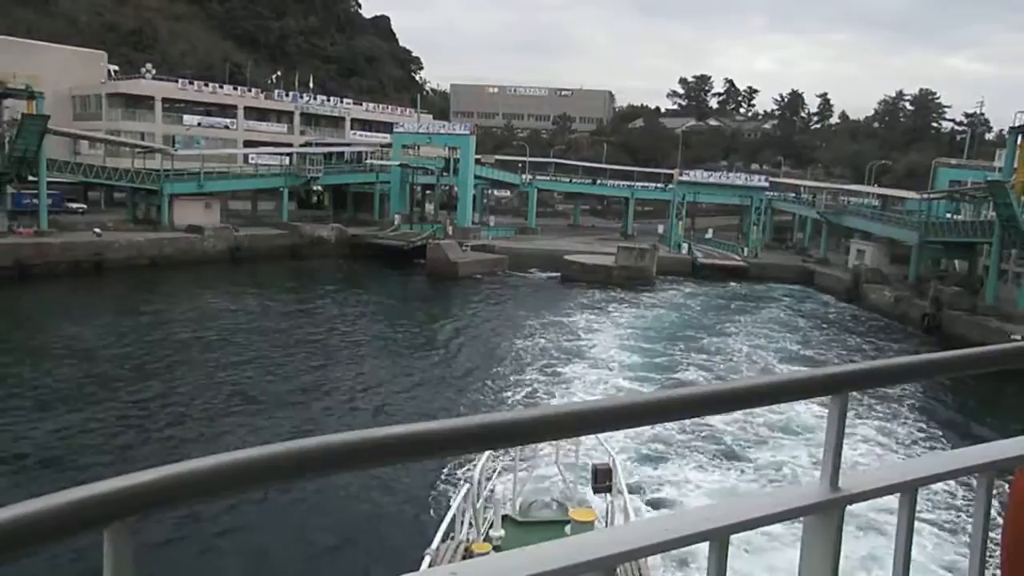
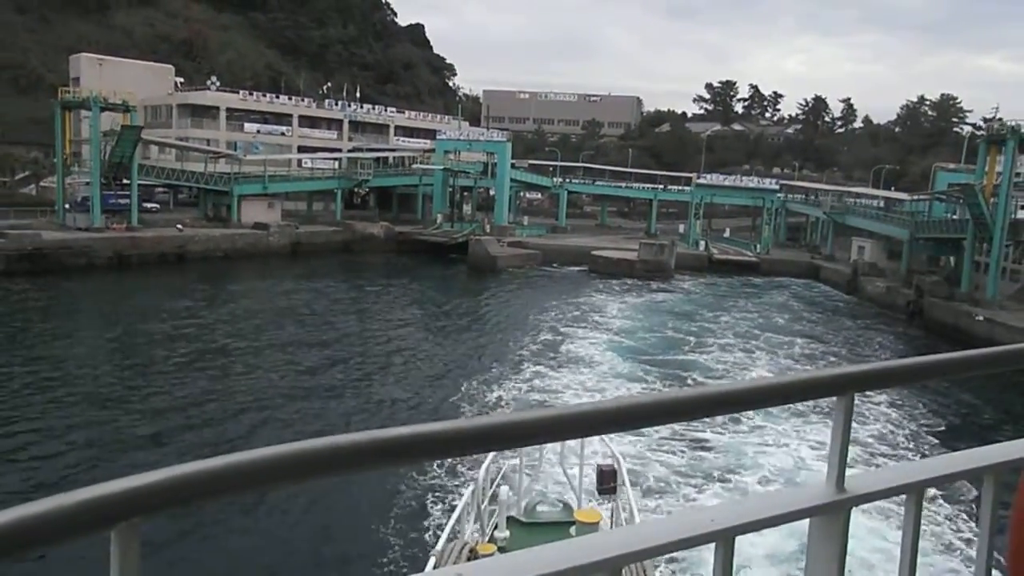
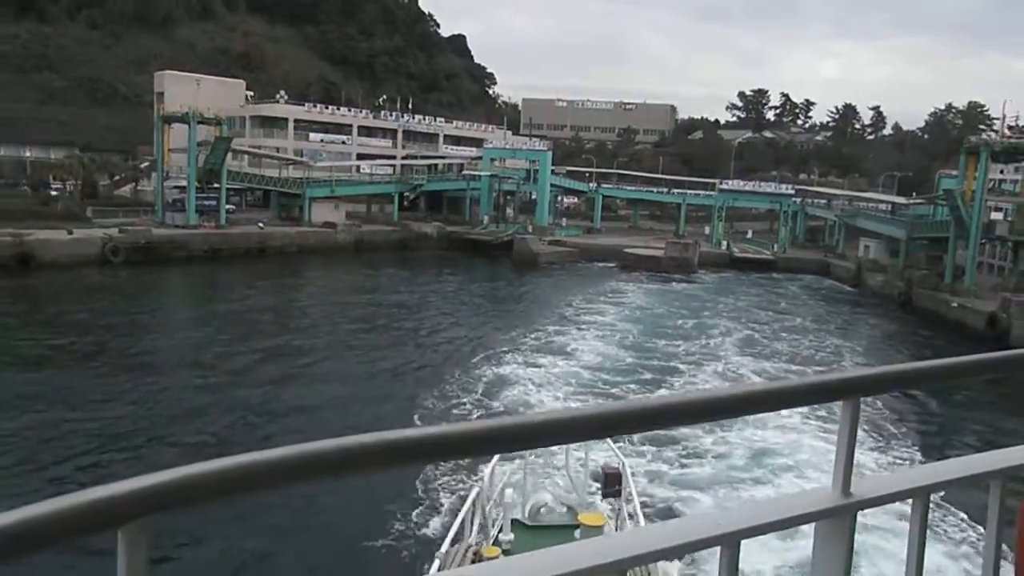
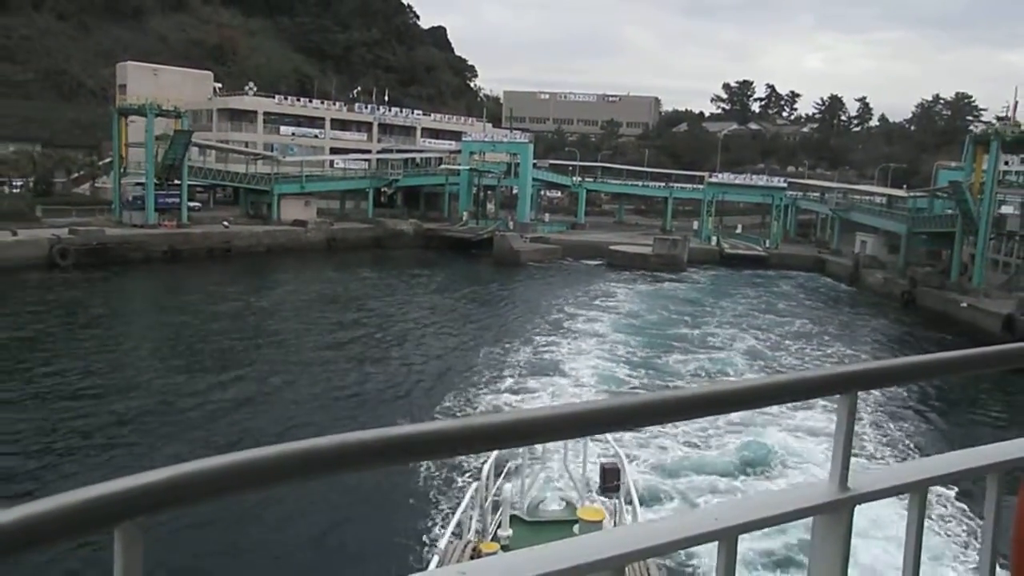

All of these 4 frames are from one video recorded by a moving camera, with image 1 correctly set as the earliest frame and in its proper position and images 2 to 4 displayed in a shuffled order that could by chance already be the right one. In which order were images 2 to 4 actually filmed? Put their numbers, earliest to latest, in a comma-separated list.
2, 4, 3
